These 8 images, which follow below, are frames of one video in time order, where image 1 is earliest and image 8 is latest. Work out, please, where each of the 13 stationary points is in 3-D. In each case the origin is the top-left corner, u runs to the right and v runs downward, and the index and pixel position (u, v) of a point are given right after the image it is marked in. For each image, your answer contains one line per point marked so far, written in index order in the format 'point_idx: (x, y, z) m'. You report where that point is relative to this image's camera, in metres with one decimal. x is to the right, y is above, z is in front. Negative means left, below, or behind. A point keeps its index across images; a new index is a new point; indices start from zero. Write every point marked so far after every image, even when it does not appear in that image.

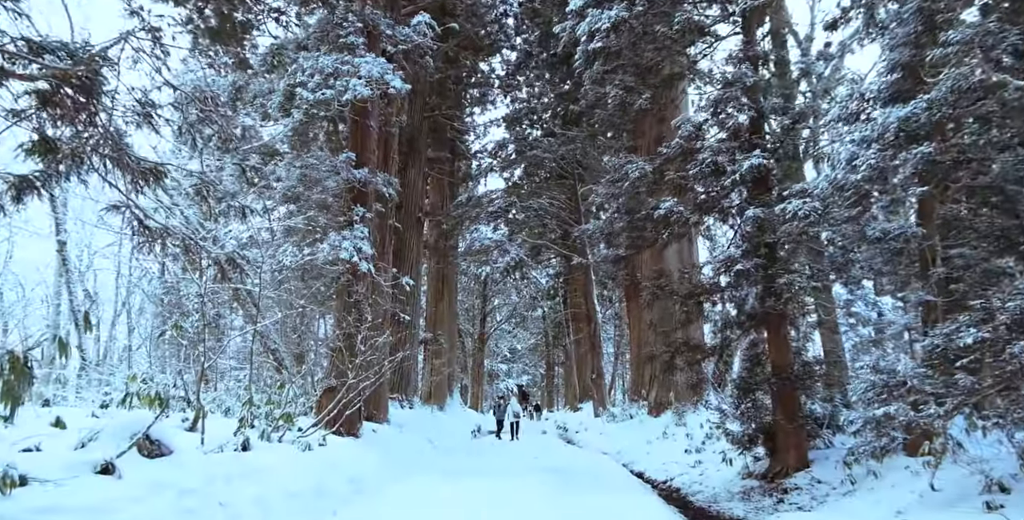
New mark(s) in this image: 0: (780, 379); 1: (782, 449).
0: (+3.1, -1.4, +7.6) m
1: (+3.1, -2.2, +7.6) m
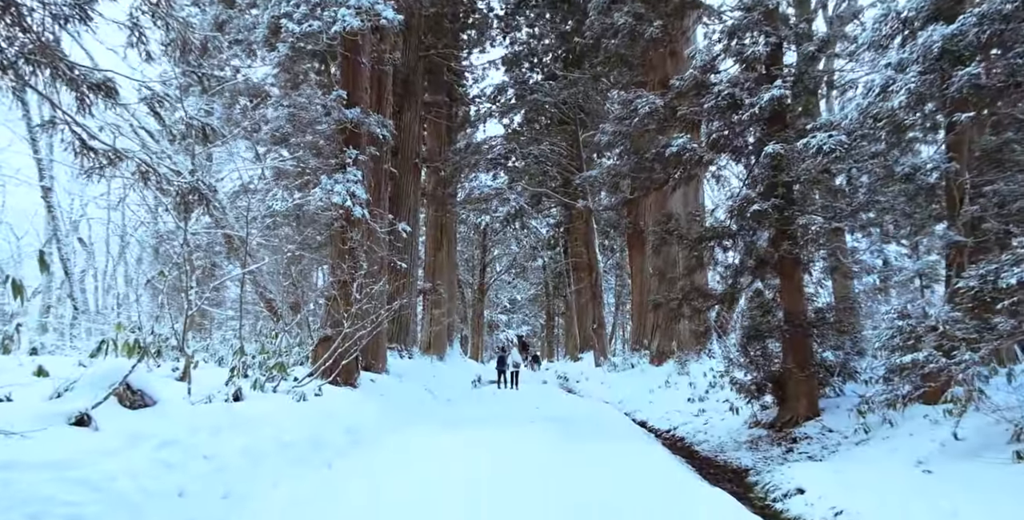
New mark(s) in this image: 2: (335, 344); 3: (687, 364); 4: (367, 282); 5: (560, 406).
0: (+3.1, -0.7, +7.3) m
1: (+3.1, -1.5, +7.4) m
2: (-2.2, -1.0, +8.1) m
3: (+3.6, -2.2, +13.9) m
4: (-2.0, -0.3, +9.3) m
5: (+0.8, -2.3, +10.7) m
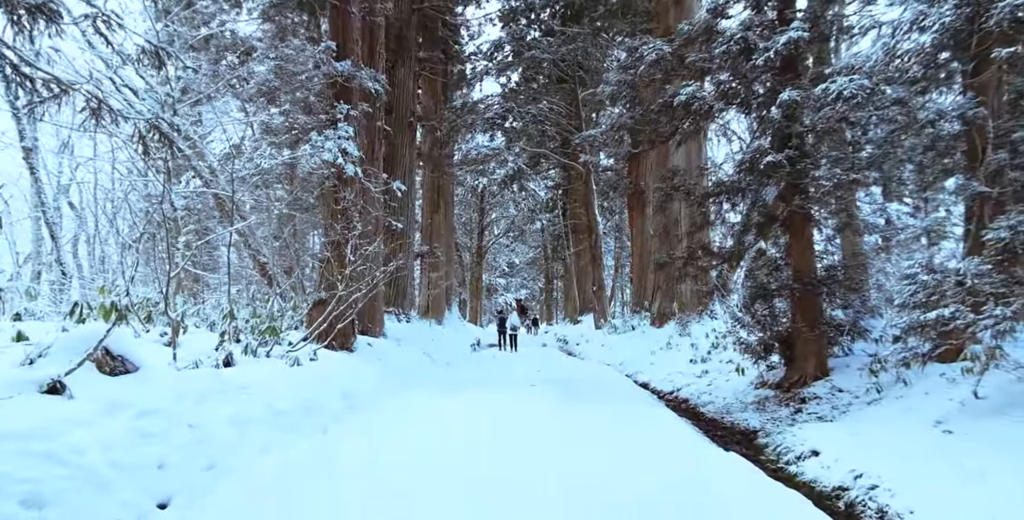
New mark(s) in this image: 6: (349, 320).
0: (+3.1, -0.2, +7.1) m
1: (+3.1, -1.0, +7.2) m
2: (-2.2, -0.6, +7.9) m
3: (+3.6, -1.3, +13.7) m
4: (-2.0, +0.2, +9.0) m
5: (+0.8, -1.7, +10.5) m
6: (-2.1, -0.8, +8.6) m
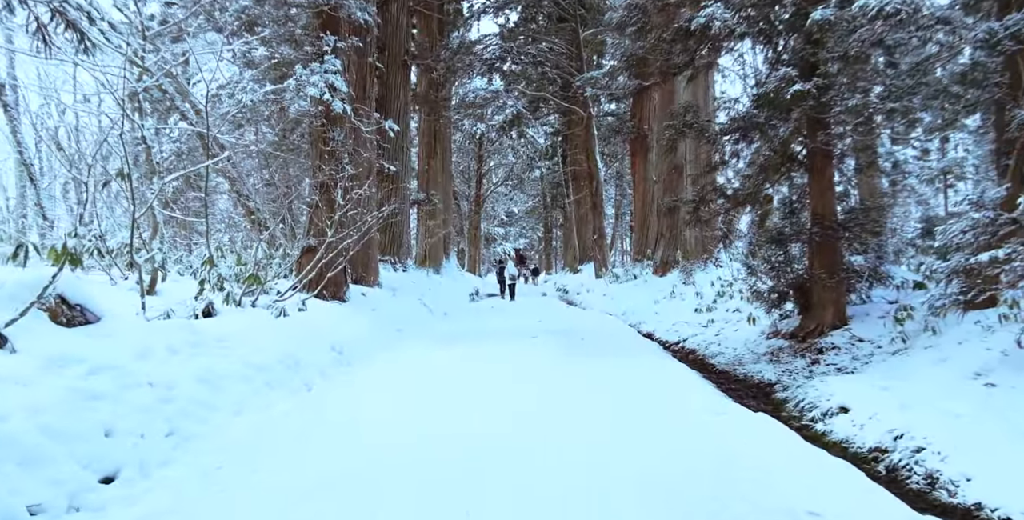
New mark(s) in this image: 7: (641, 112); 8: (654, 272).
0: (+3.1, +0.3, +6.6) m
1: (+3.1, -0.5, +6.8) m
2: (-2.2, +0.1, +7.4) m
3: (+3.6, -0.3, +13.3) m
4: (-2.0, +0.9, +8.5) m
5: (+0.8, -0.9, +10.2) m
6: (-2.1, -0.1, +8.1) m
7: (+3.4, +3.9, +17.5) m
8: (+3.2, -0.3, +15.1) m
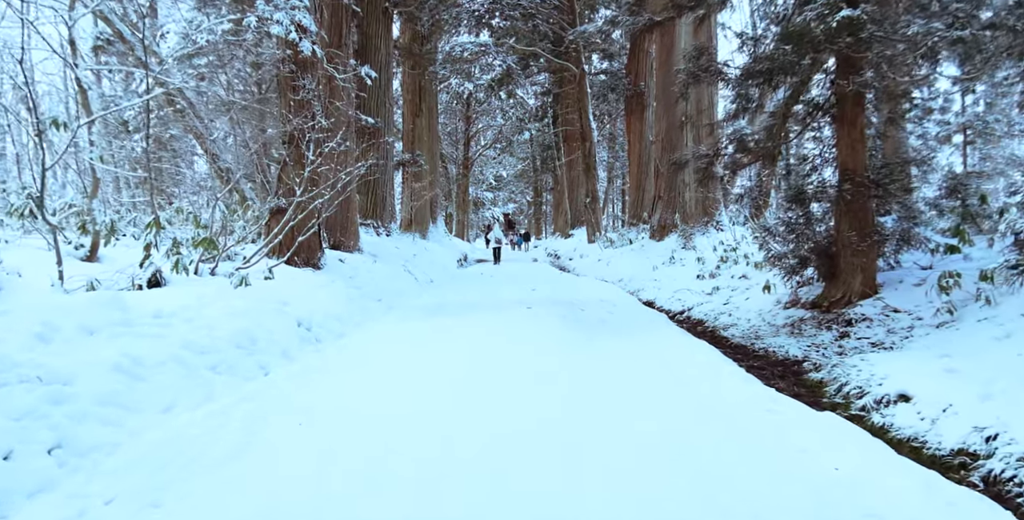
0: (+3.0, +0.7, +5.9) m
1: (+3.0, -0.1, +6.1) m
2: (-2.2, +0.4, +6.6) m
3: (+3.4, +0.4, +12.6) m
4: (-2.1, +1.4, +7.7) m
5: (+0.7, -0.4, +9.5) m
6: (-2.2, +0.3, +7.4) m
7: (+3.1, +4.8, +16.6) m
8: (+3.0, +0.5, +14.4) m
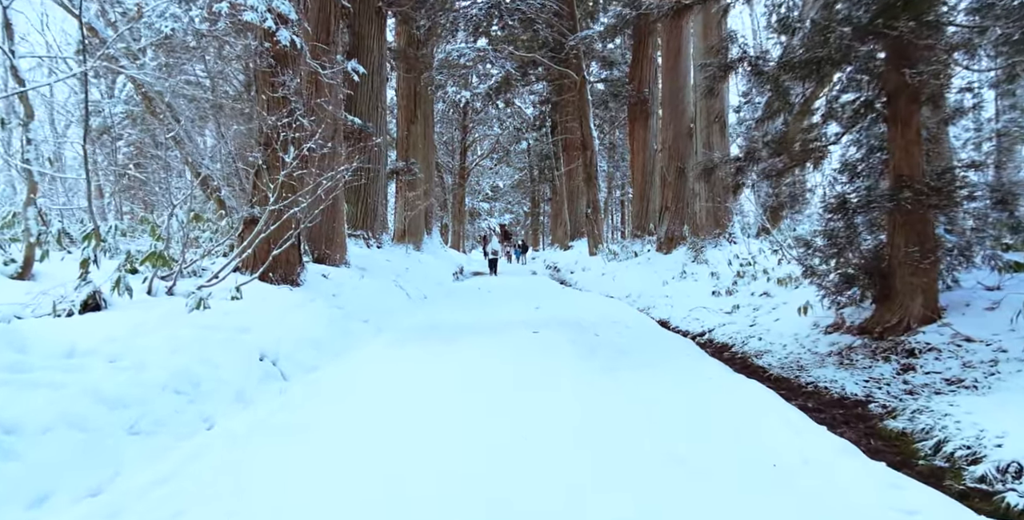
0: (+3.1, +0.5, +5.1) m
1: (+3.1, -0.3, +5.3) m
2: (-2.2, +0.3, +5.8) m
3: (+3.4, +0.2, +11.8) m
4: (-2.1, +1.2, +6.9) m
5: (+0.7, -0.6, +8.6) m
6: (-2.2, +0.2, +6.5) m
7: (+3.1, +4.4, +15.8) m
8: (+3.0, +0.2, +13.6) m
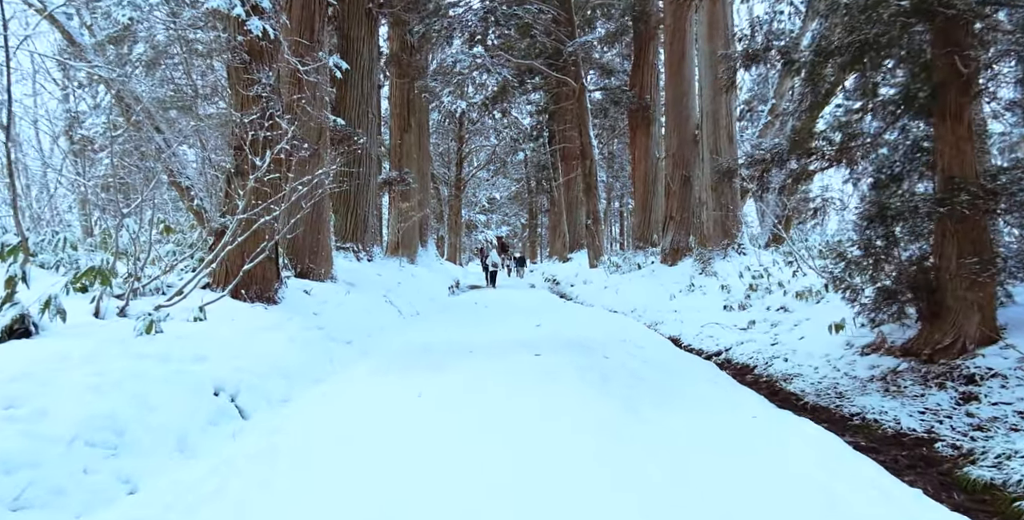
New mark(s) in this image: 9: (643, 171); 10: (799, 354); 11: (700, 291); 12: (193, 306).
0: (+3.1, +0.4, +4.5) m
1: (+3.1, -0.4, +4.7) m
2: (-2.2, +0.2, +5.2) m
3: (+3.4, 0.0, +11.2) m
4: (-2.1, +1.1, +6.2) m
5: (+0.7, -0.7, +8.0) m
6: (-2.2, 0.0, +5.9) m
7: (+3.0, +4.2, +15.3) m
8: (+2.9, 0.0, +13.0) m
9: (+3.1, +2.1, +15.4) m
10: (+2.5, -0.8, +5.9) m
11: (+2.9, -0.5, +10.3) m
12: (-2.4, -0.3, +5.1) m
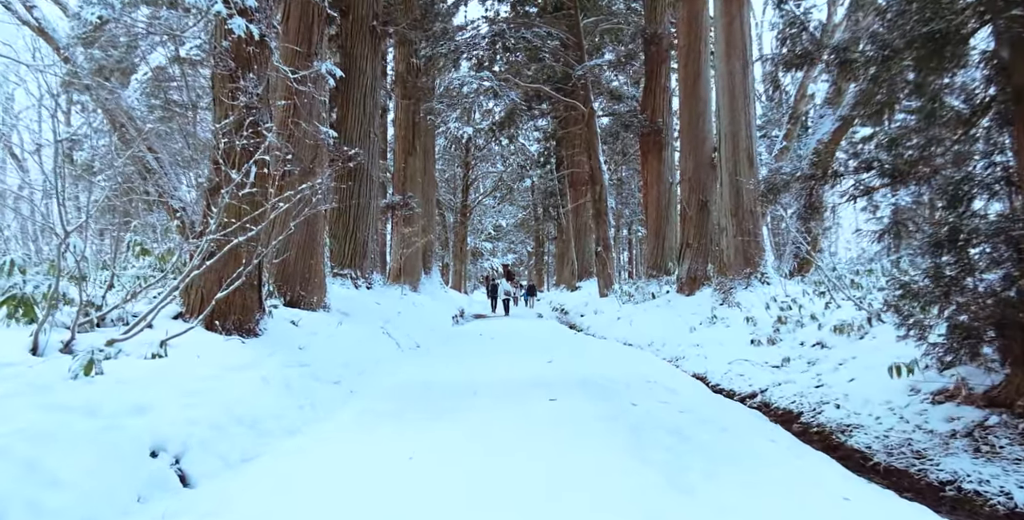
0: (+3.1, +0.3, +3.8) m
1: (+3.2, -0.5, +3.9) m
2: (-2.1, 0.0, +4.5) m
3: (+3.5, -0.5, +10.4) m
4: (-2.0, +0.8, +5.6) m
5: (+0.8, -1.0, +7.2) m
6: (-2.1, -0.2, +5.2) m
7: (+3.2, +3.5, +14.7) m
8: (+3.1, -0.6, +12.2) m
9: (+3.3, +1.5, +14.7) m
10: (+2.6, -1.1, +5.1) m
11: (+3.0, -0.9, +9.6) m
12: (-2.4, -0.5, +4.4) m
